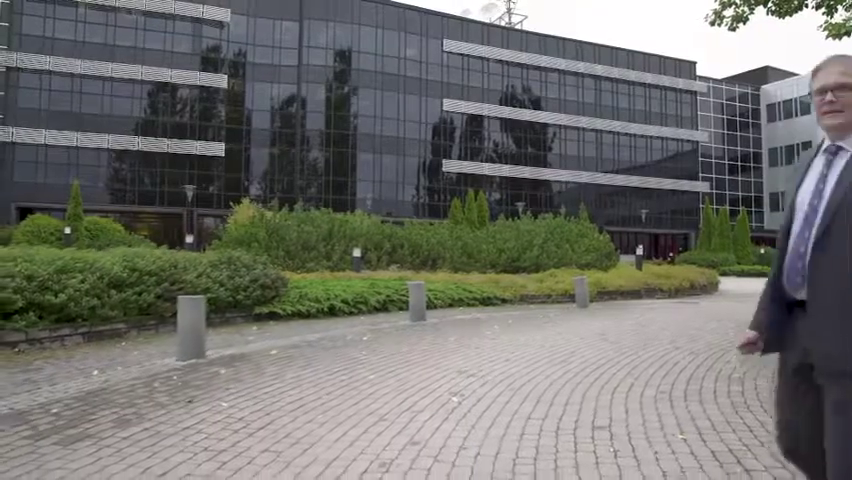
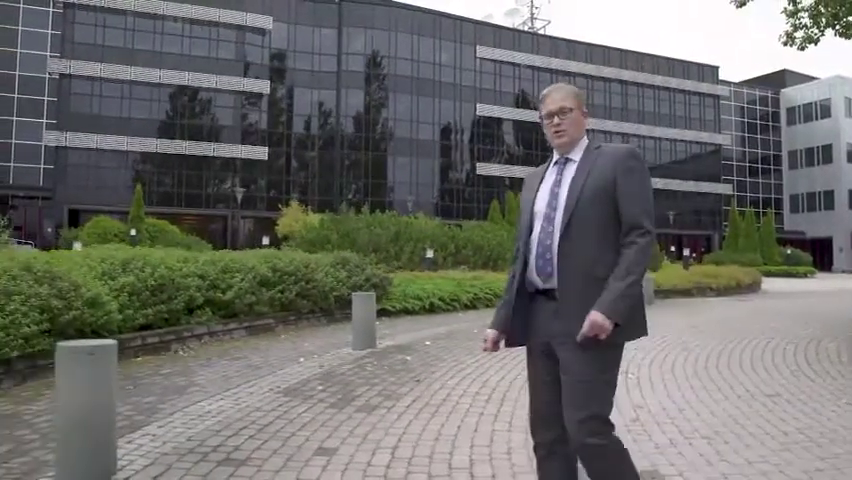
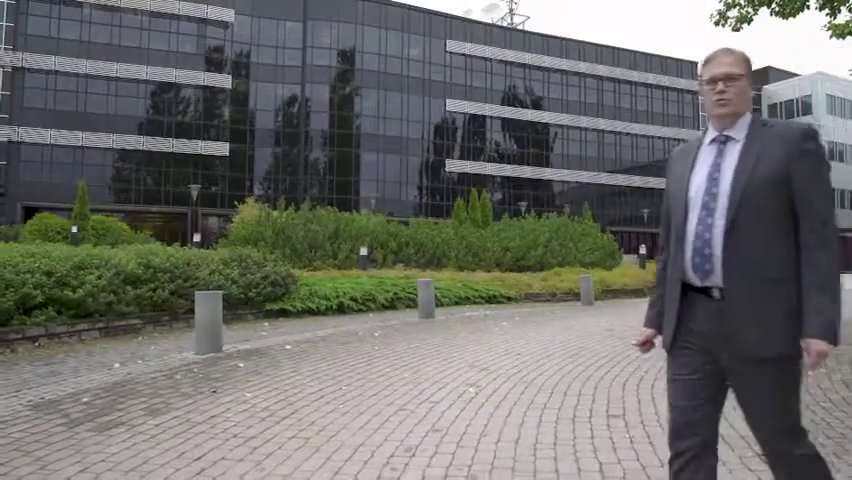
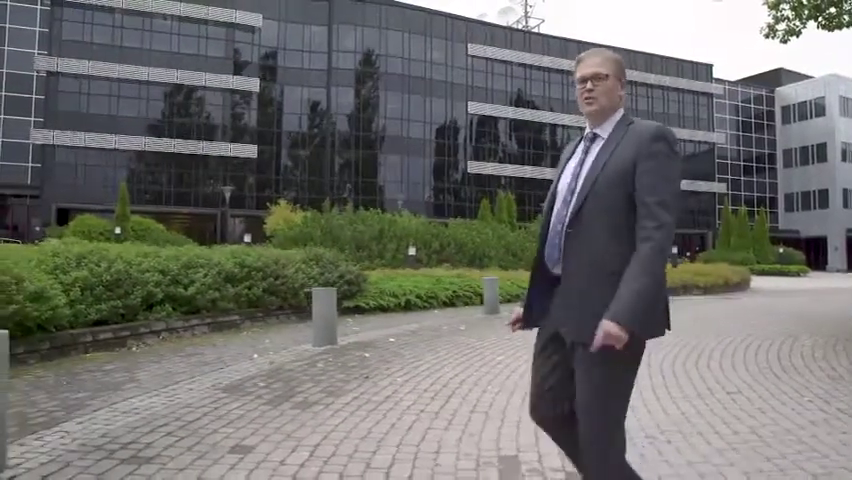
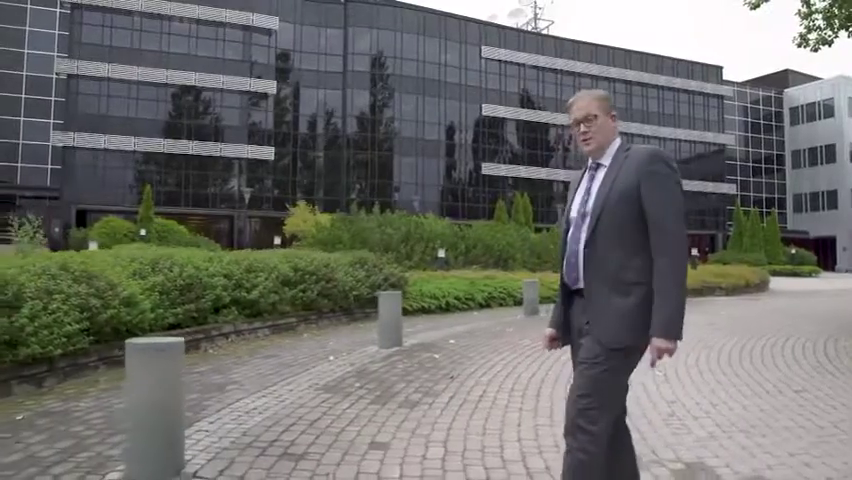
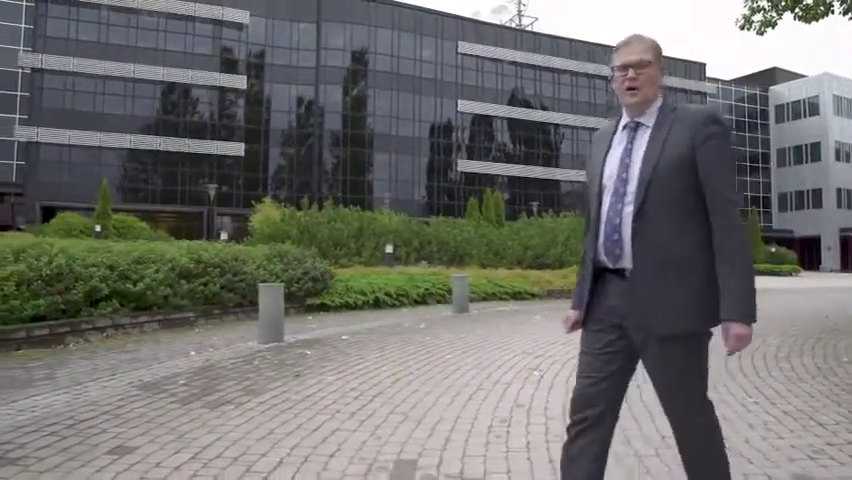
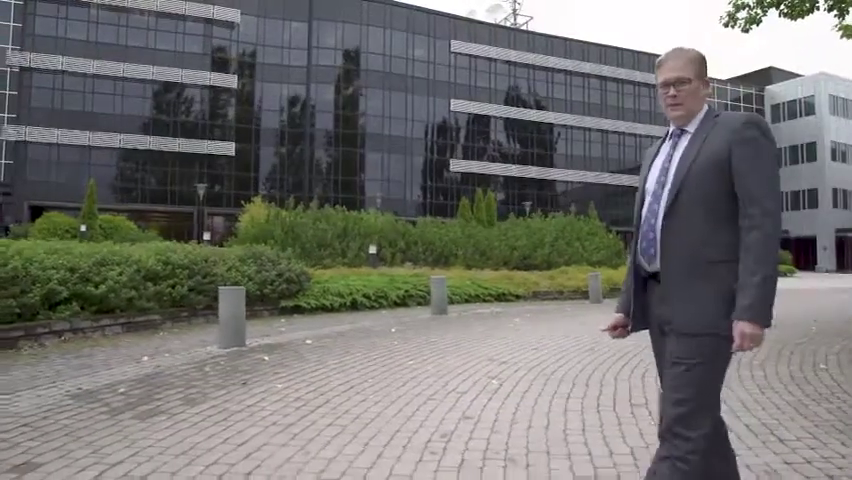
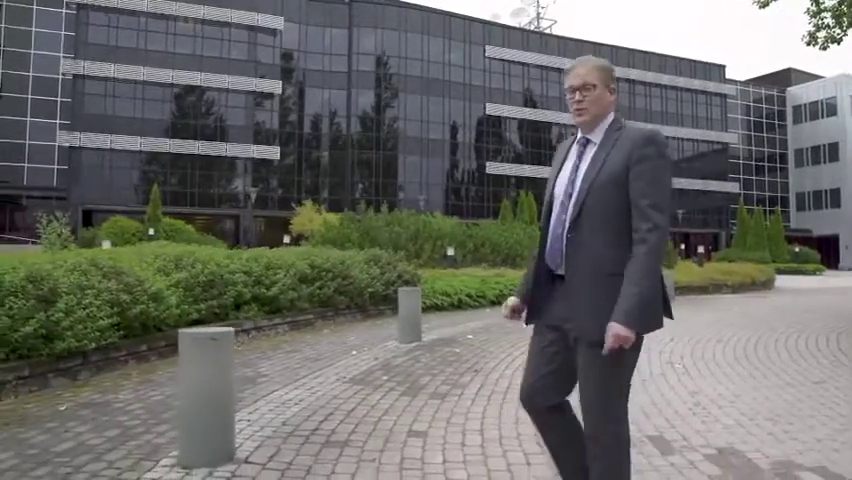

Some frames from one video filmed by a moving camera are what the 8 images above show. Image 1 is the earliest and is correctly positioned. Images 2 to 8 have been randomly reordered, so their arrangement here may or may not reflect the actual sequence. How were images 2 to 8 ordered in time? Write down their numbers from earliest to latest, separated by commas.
3, 7, 6, 4, 2, 5, 8
